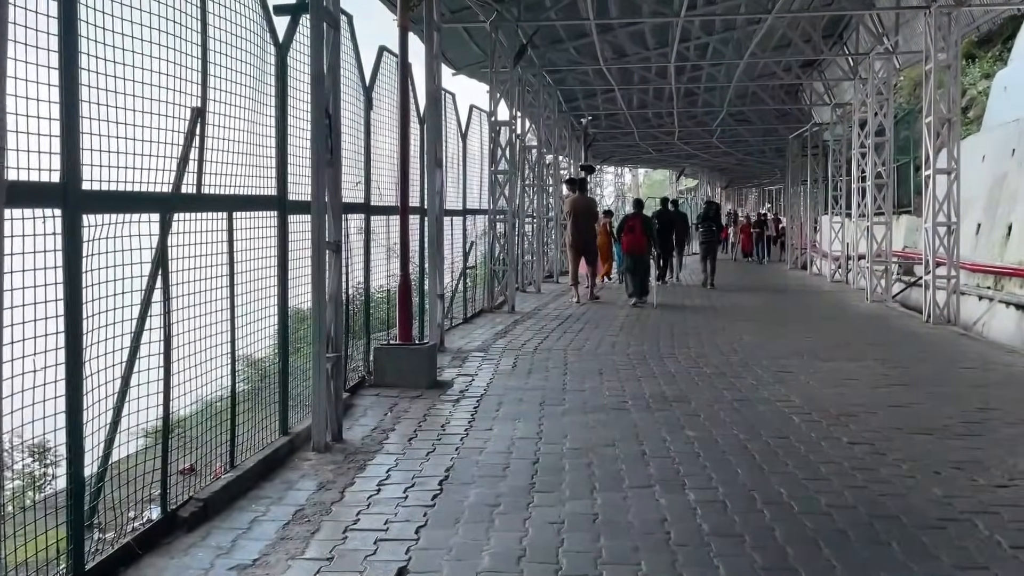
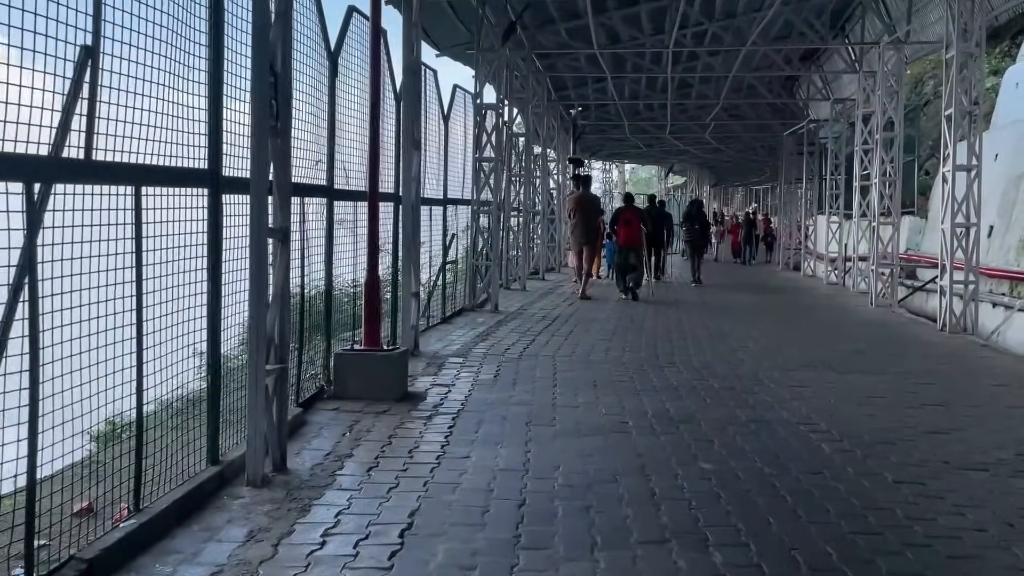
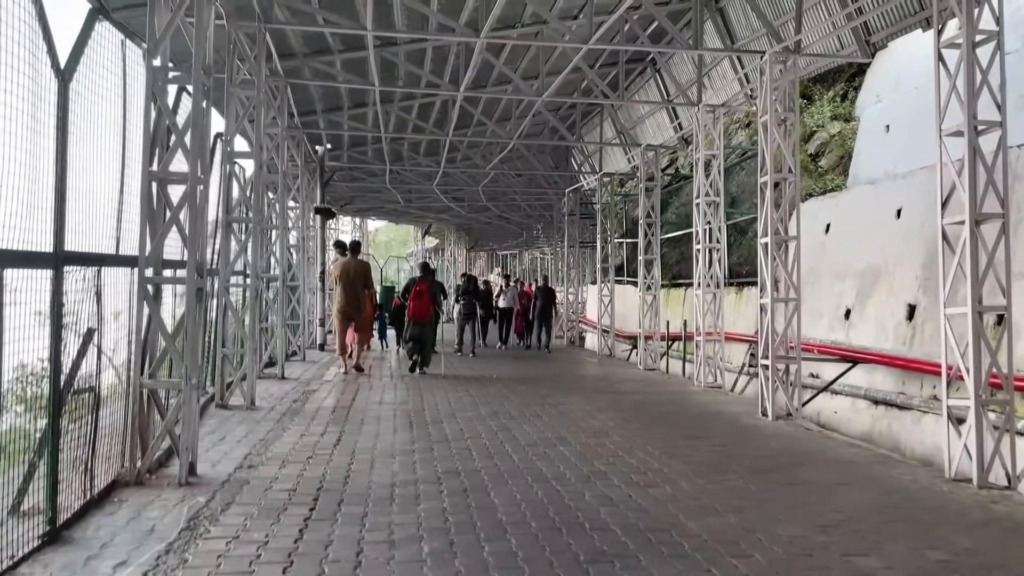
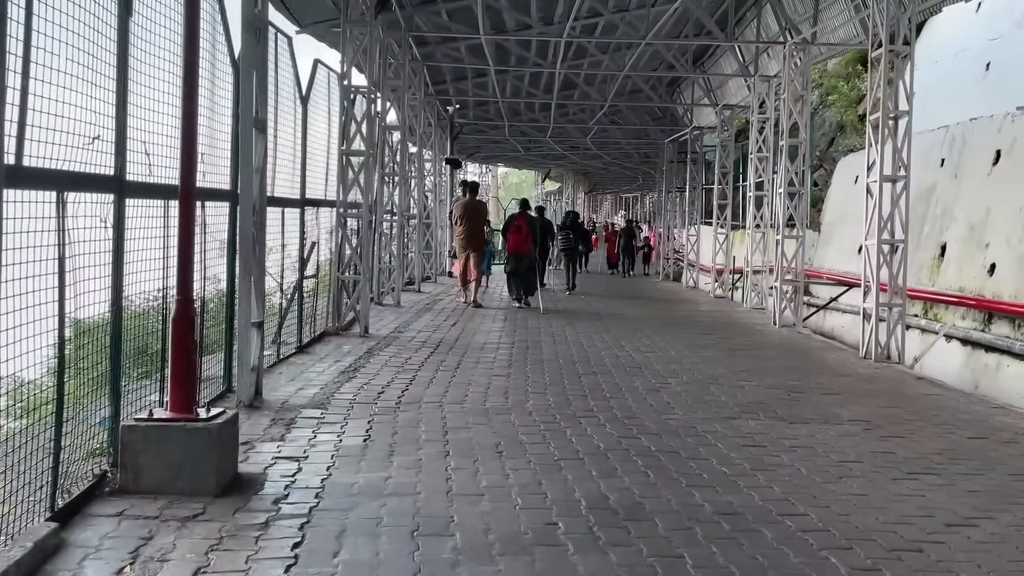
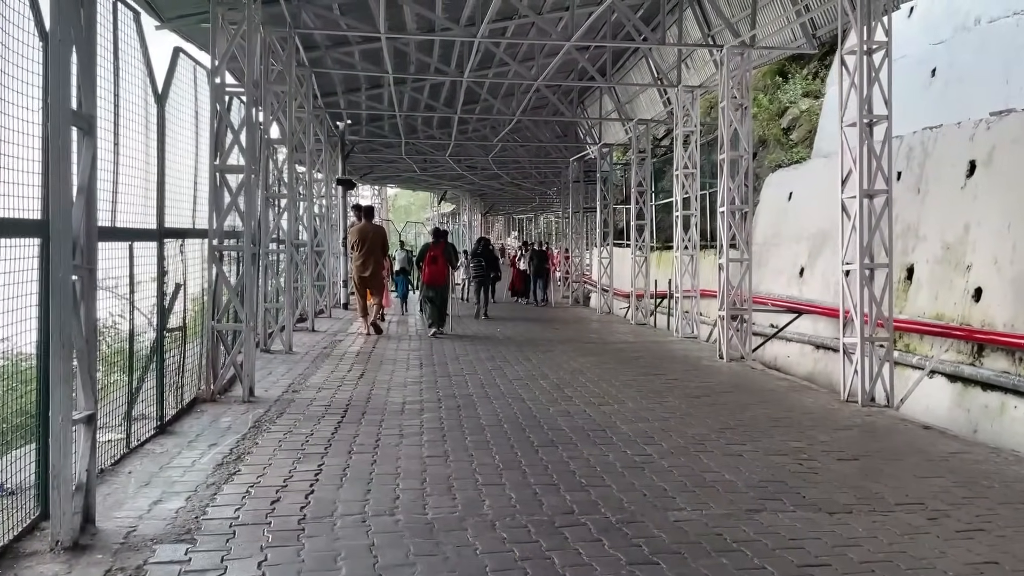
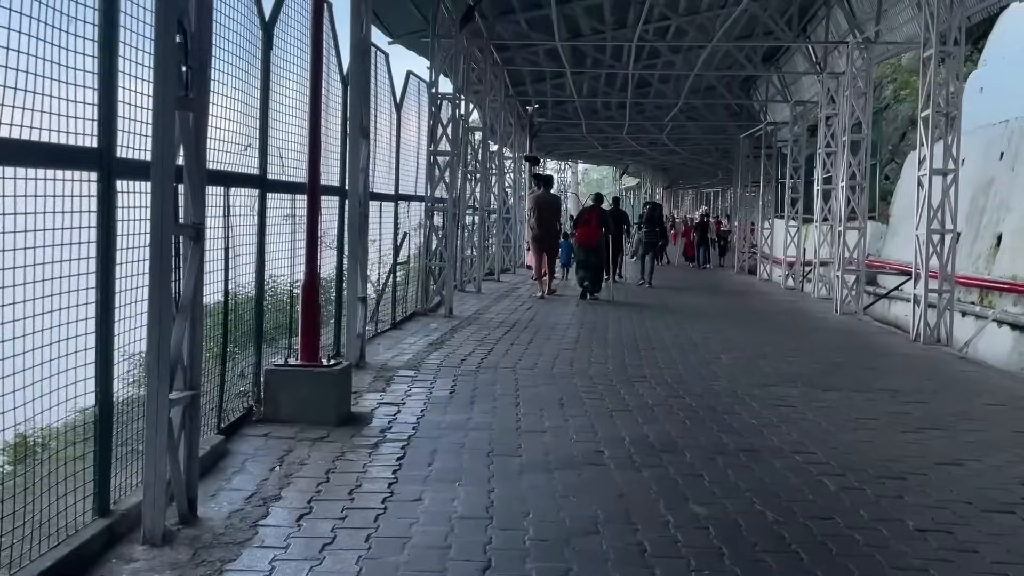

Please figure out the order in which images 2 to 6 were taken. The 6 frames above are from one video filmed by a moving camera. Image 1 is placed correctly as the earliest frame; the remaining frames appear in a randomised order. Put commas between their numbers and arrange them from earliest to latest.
2, 6, 4, 5, 3
